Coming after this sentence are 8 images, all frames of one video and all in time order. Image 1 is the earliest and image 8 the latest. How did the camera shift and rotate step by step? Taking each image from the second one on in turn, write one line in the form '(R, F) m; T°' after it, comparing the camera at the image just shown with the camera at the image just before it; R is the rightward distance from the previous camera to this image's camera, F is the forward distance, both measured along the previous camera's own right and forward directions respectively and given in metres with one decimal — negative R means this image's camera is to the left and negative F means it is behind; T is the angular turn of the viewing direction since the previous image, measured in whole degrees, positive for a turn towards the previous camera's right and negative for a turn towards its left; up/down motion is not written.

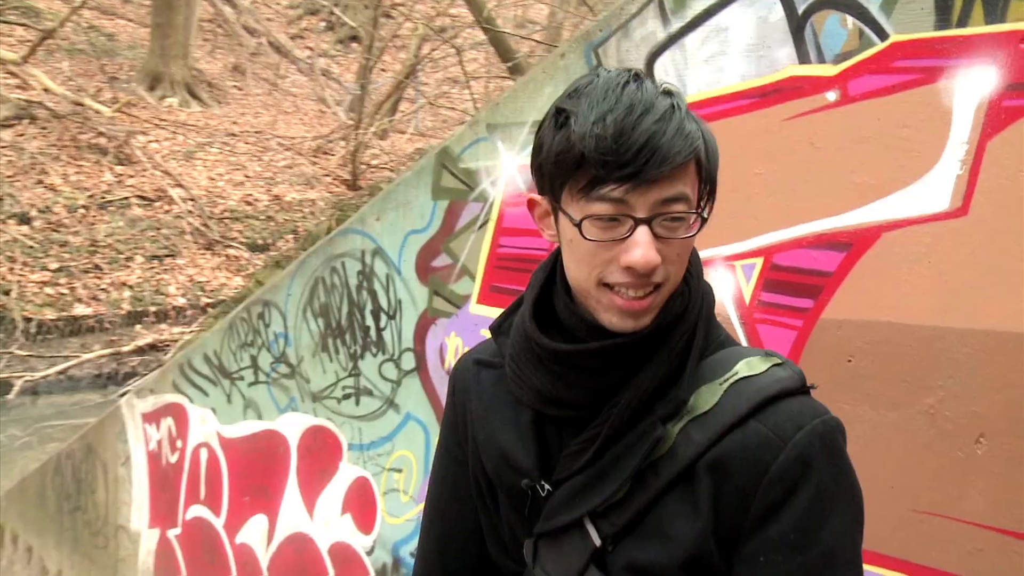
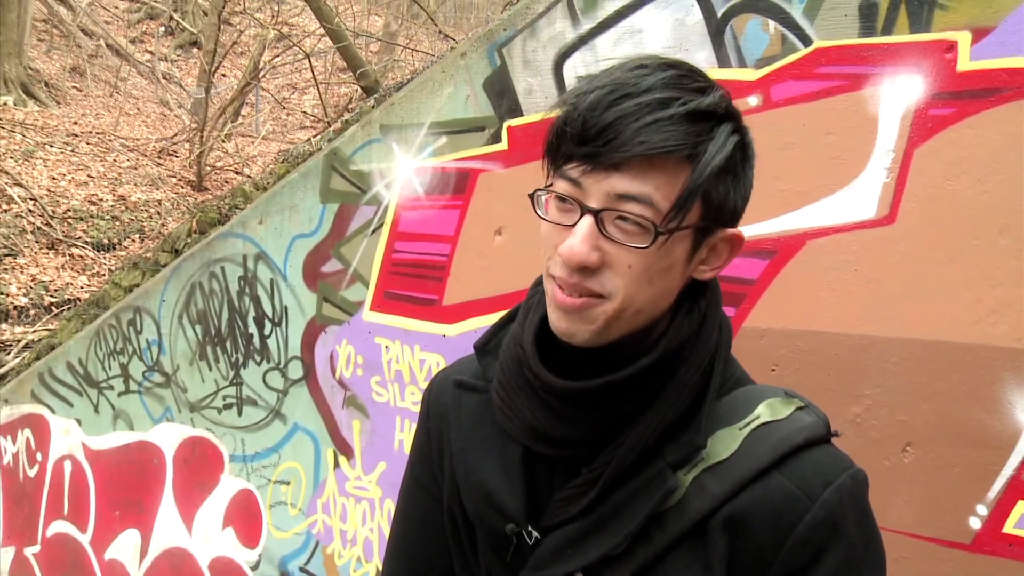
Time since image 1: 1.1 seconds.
(-0.2, +0.2) m; +10°
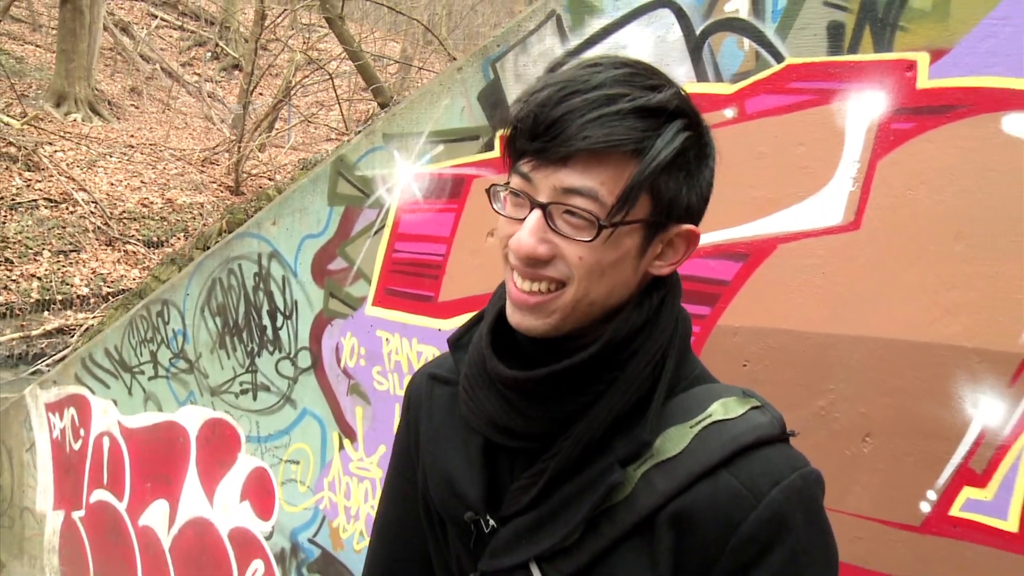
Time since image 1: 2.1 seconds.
(+0.1, -0.2) m; -1°
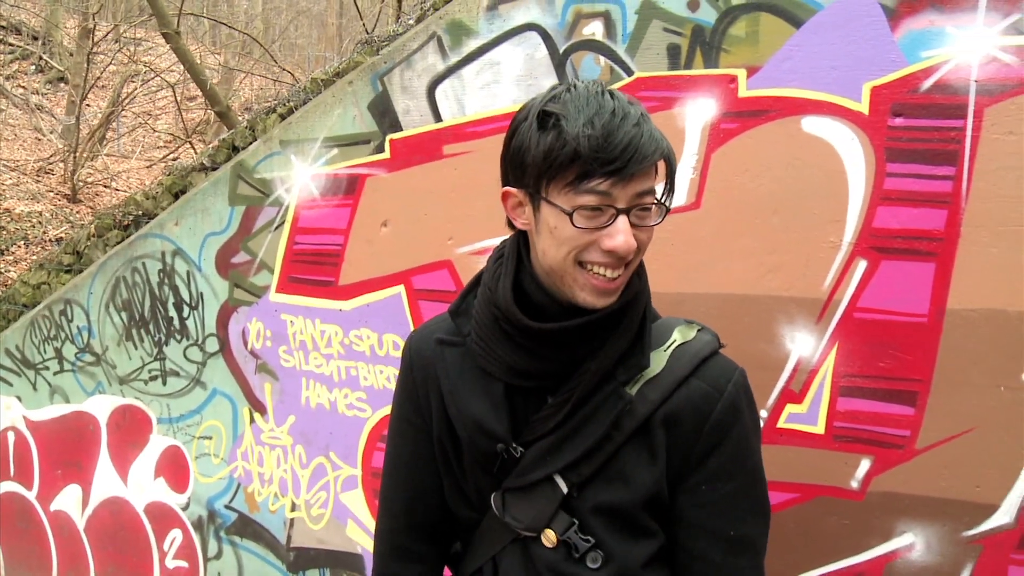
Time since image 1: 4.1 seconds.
(-0.5, -0.5) m; +13°
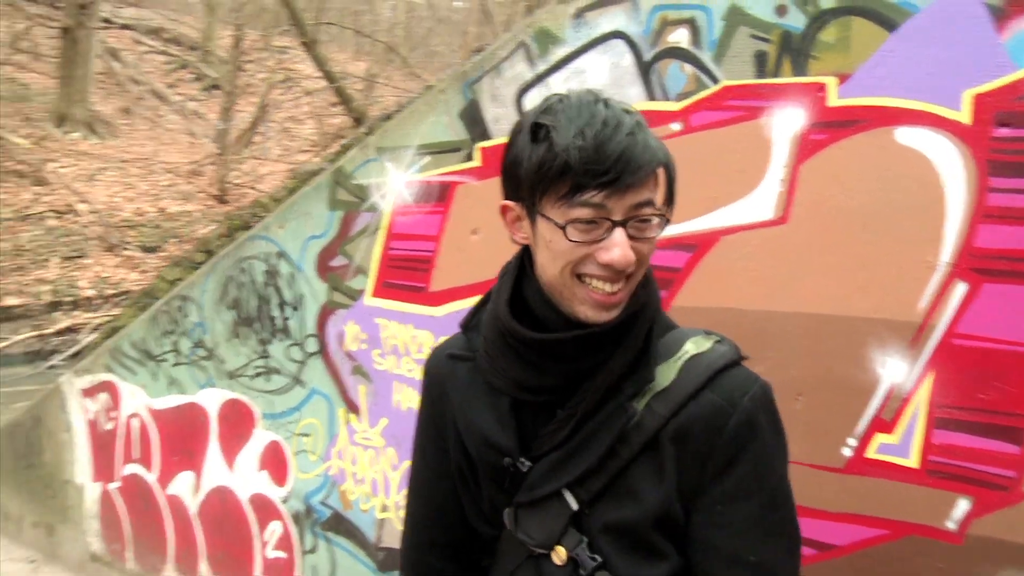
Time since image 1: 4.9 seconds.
(+0.3, +0.1) m; -10°
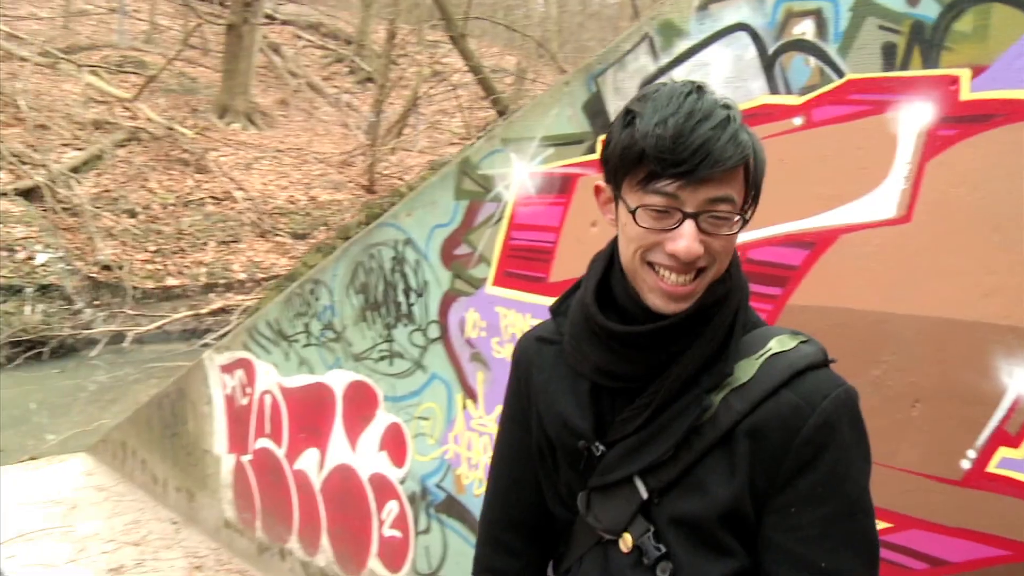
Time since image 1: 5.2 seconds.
(+0.2, 0.0) m; -9°
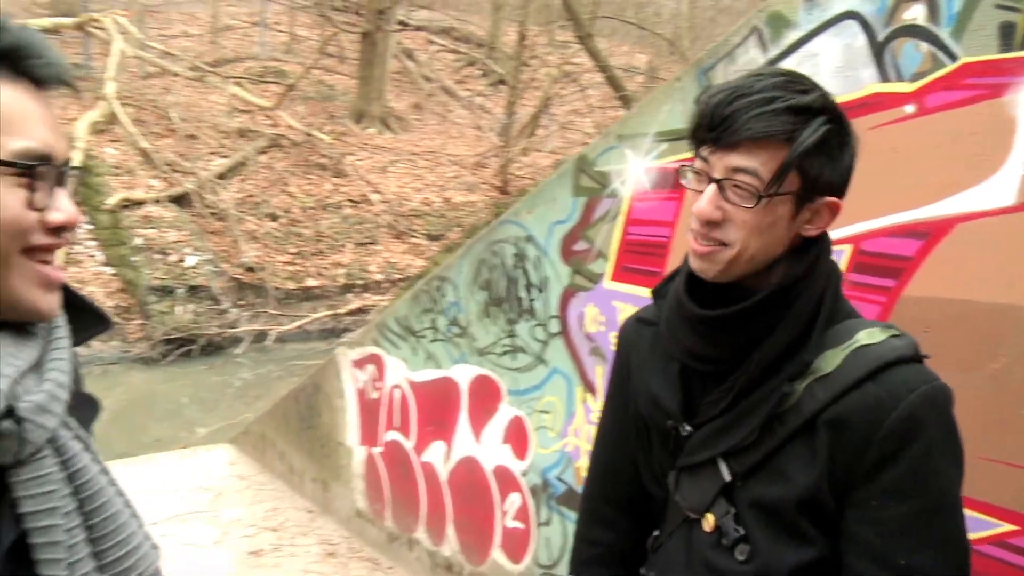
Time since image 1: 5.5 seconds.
(+0.1, -0.1) m; -8°
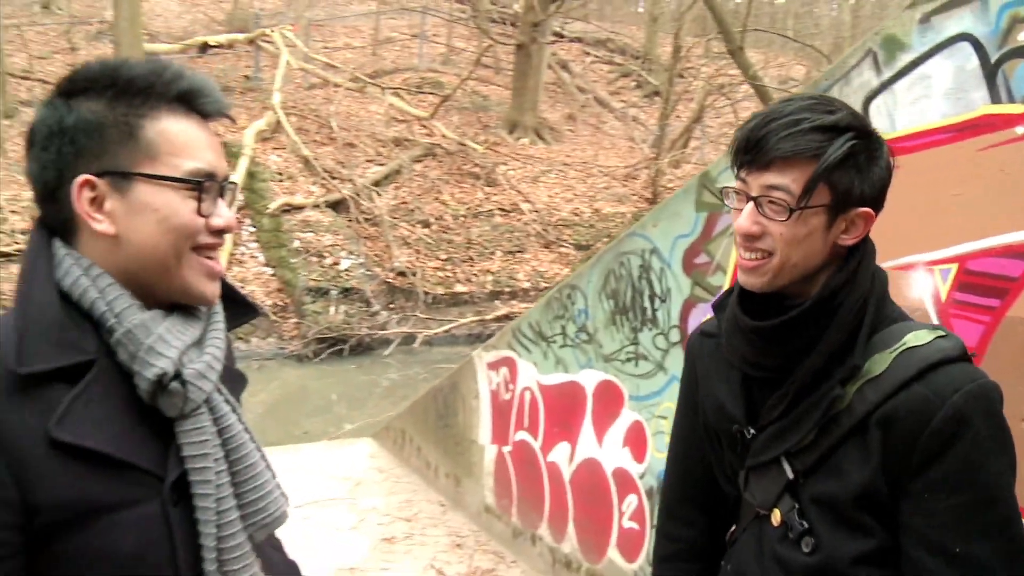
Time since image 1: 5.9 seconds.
(+0.3, -0.2) m; -10°
